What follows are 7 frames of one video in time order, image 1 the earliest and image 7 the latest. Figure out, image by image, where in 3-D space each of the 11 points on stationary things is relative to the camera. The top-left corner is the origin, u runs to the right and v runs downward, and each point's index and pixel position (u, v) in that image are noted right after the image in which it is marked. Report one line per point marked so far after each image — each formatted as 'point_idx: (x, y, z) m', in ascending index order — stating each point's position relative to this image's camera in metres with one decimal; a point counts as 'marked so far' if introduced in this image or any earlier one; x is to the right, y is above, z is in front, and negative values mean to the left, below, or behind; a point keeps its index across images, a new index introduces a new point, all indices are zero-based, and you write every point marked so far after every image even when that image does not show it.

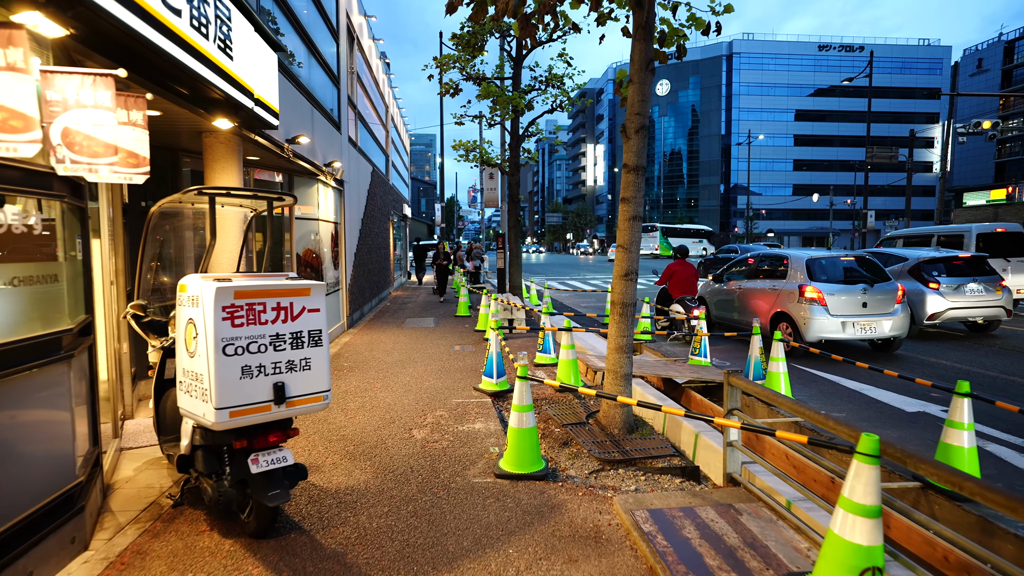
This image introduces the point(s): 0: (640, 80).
0: (+1.2, +1.9, +5.2) m
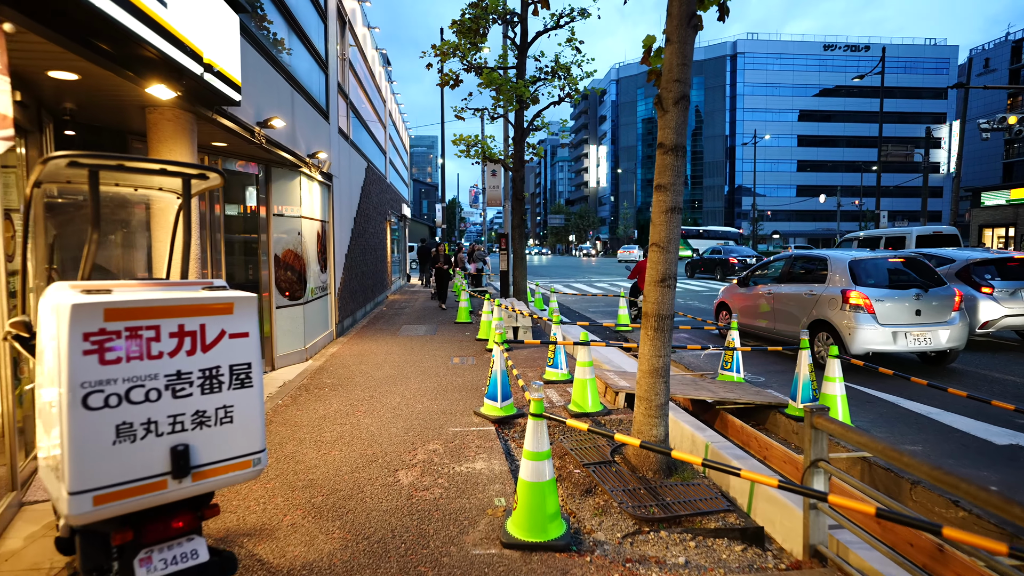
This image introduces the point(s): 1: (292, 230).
0: (+1.2, +1.9, +4.2) m
1: (-3.2, +0.8, +8.1) m
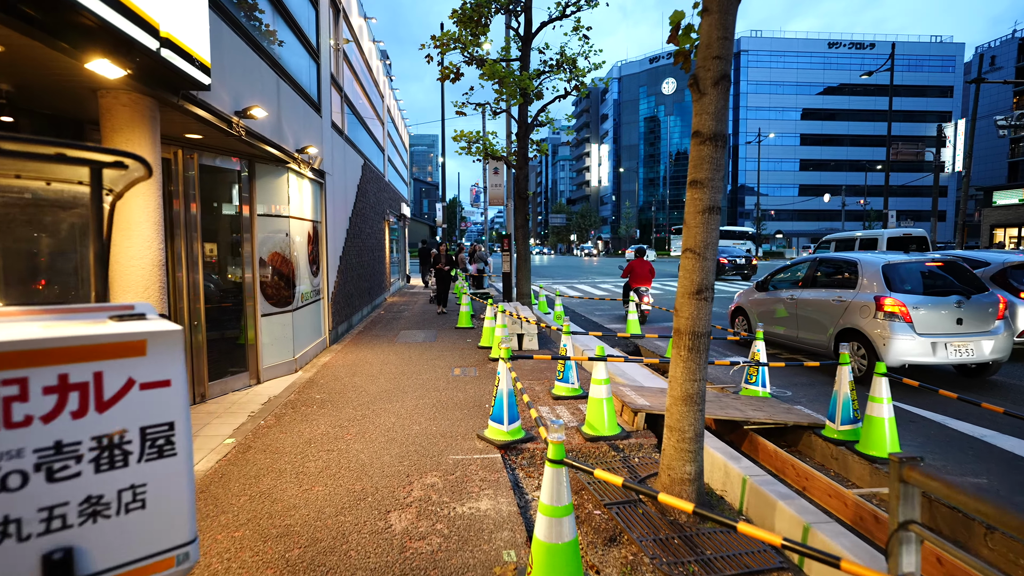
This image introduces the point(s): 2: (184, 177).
0: (+1.3, +1.8, +3.6) m
1: (-3.1, +0.8, +7.5) m
2: (-3.5, +1.2, +6.0) m
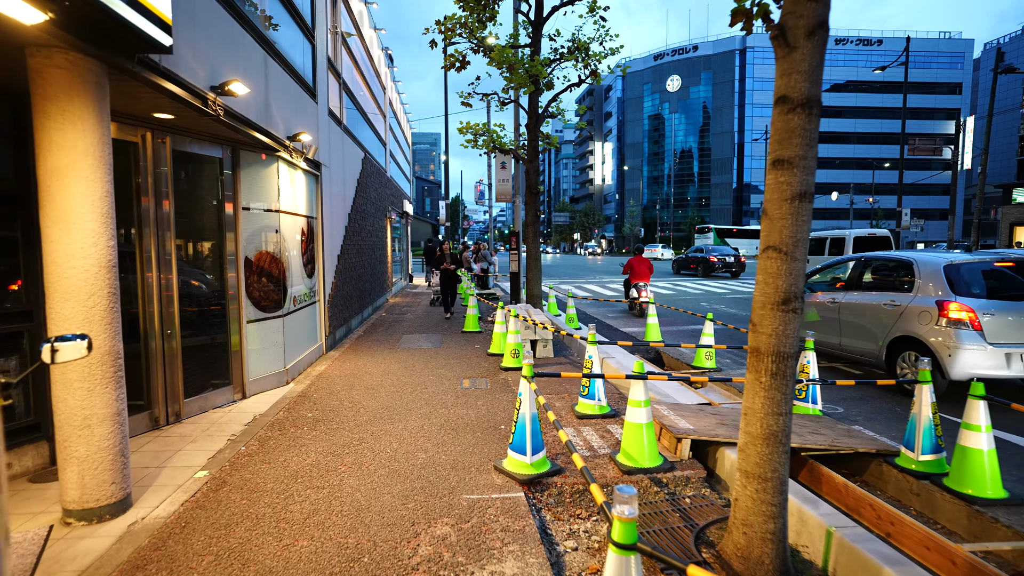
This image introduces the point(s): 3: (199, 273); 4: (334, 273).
0: (+1.5, +1.7, +2.8) m
1: (-2.9, +0.7, +6.7) m
2: (-3.3, +1.1, +5.2) m
3: (-3.2, +0.2, +5.8) m
4: (-3.0, +0.3, +9.7) m
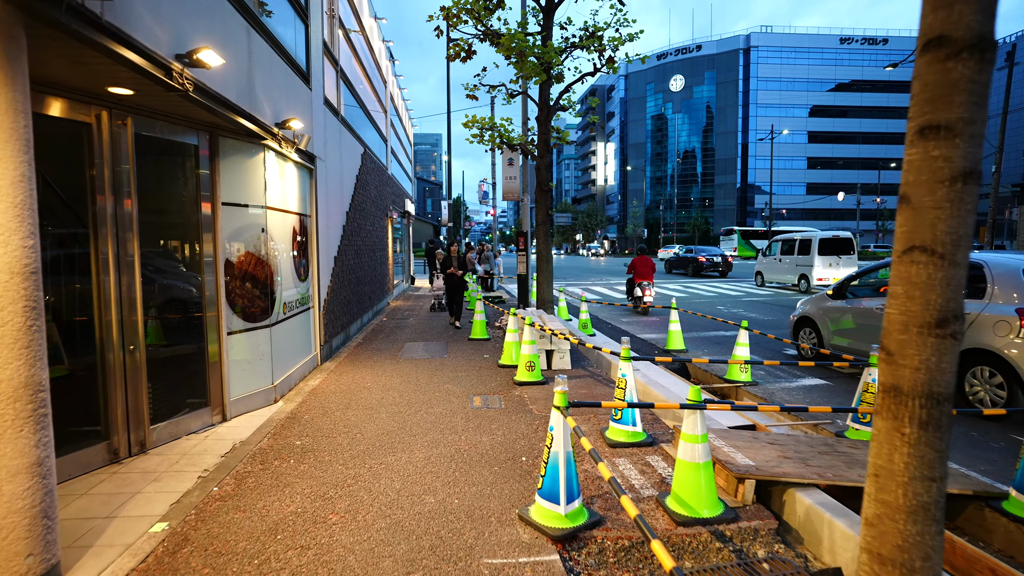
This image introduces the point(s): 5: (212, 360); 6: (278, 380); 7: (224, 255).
0: (+1.7, +1.7, +2.0) m
1: (-2.7, +0.7, +5.9) m
2: (-3.1, +1.1, +4.4) m
3: (-3.0, +0.1, +5.0) m
4: (-2.9, +0.2, +8.9) m
5: (-2.8, -0.6, +5.3) m
6: (-2.6, -1.0, +6.3) m
7: (-2.8, +0.3, +5.5) m
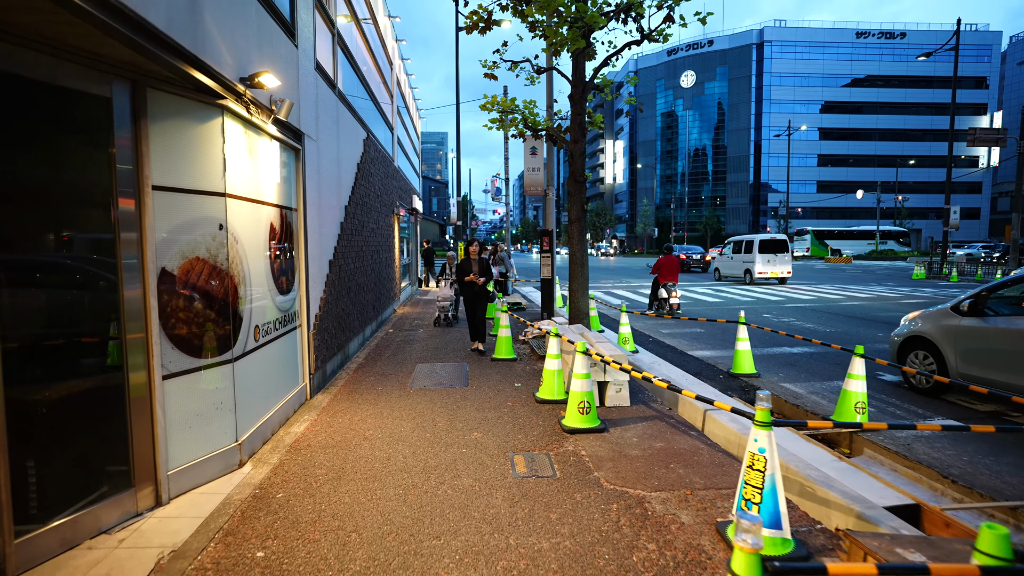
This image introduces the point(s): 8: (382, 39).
0: (+2.1, +1.5, +0.2) m
1: (-2.3, +0.5, +4.2) m
2: (-2.7, +0.9, +2.7) m
3: (-2.6, -0.1, +3.3) m
4: (-2.4, 0.0, +7.1) m
5: (-2.4, -0.8, +3.6) m
6: (-2.2, -1.2, +4.6) m
7: (-2.4, +0.2, +3.8) m
8: (-3.6, +6.8, +15.4) m
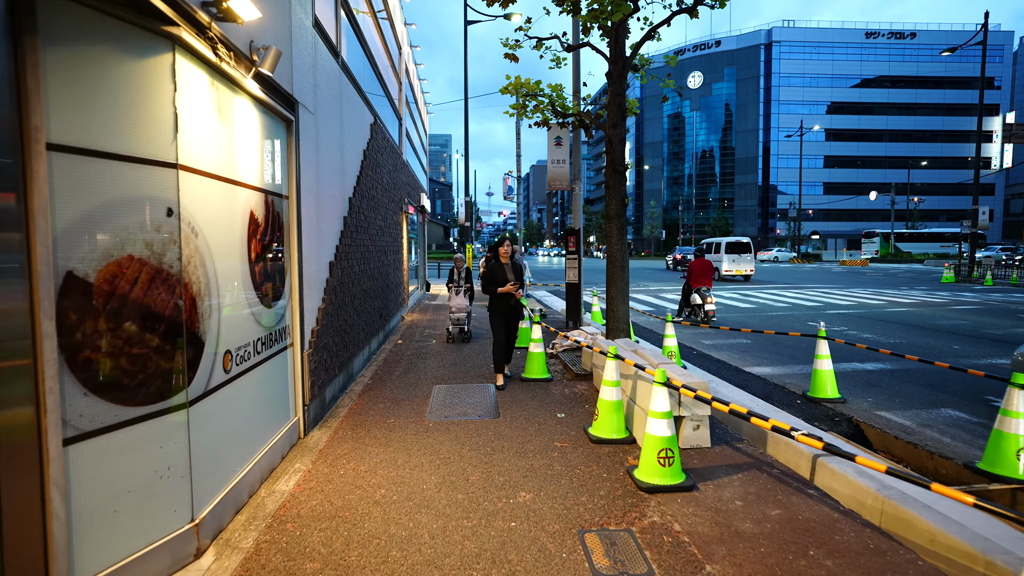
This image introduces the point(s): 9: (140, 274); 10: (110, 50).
0: (+2.5, +1.5, -1.1) m
1: (-1.9, +0.5, +2.9) m
2: (-2.3, +0.9, +1.4) m
3: (-2.2, -0.1, +2.0) m
4: (-2.0, 0.0, +5.8) m
5: (-2.0, -0.8, +2.3) m
6: (-1.8, -1.3, +3.3) m
7: (-2.0, +0.1, +2.5) m
8: (-3.1, +6.7, +14.1) m
9: (-1.9, +0.1, +2.9) m
10: (-1.9, +1.1, +2.8) m
